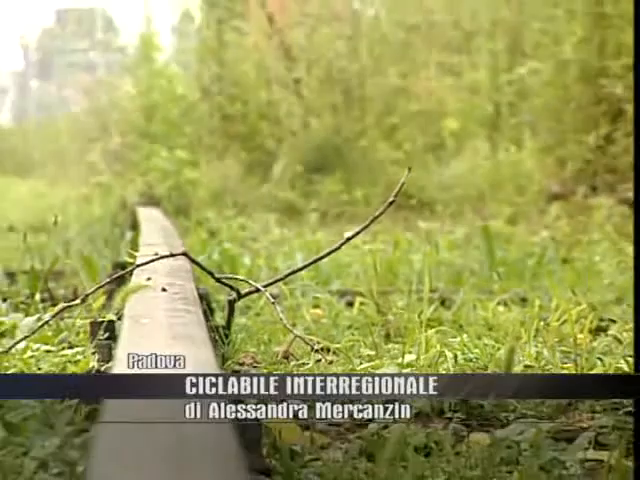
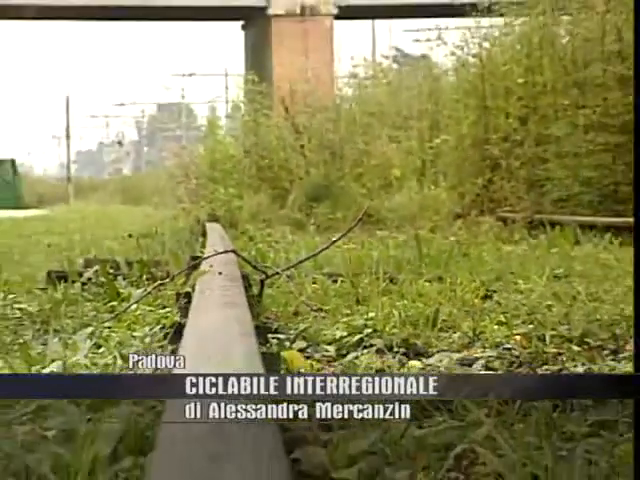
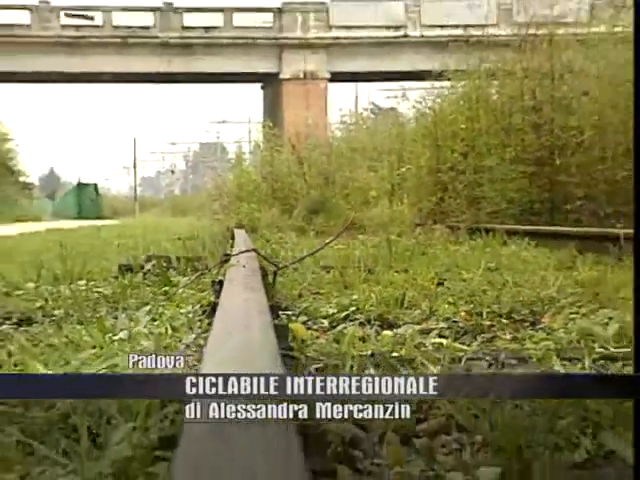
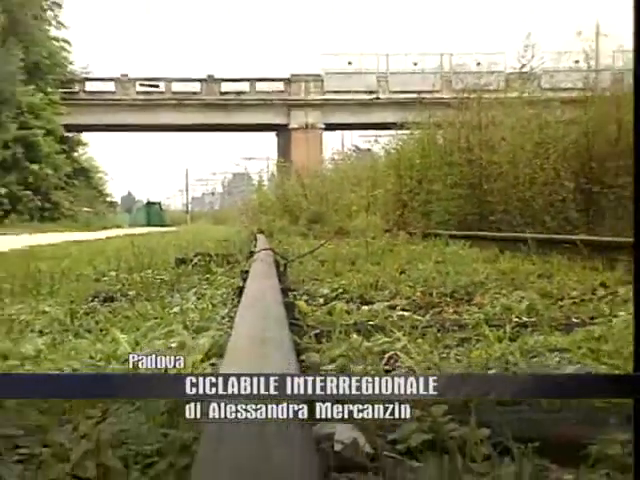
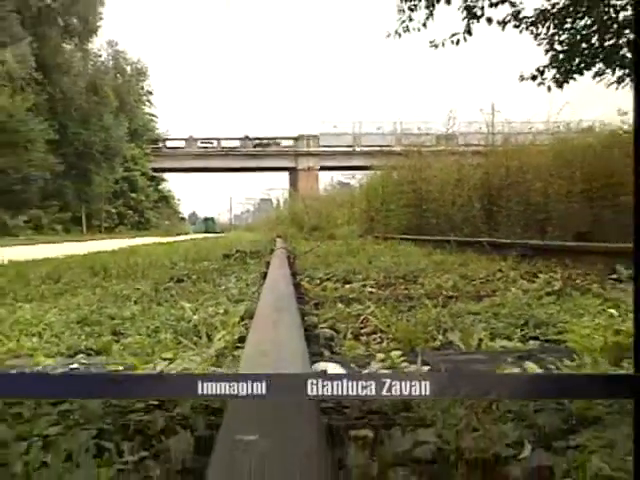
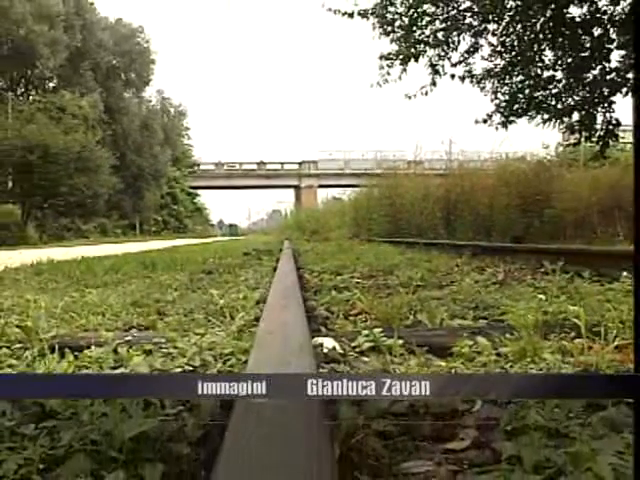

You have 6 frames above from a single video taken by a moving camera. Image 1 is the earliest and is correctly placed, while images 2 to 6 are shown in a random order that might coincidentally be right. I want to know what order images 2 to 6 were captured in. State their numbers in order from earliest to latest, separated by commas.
2, 3, 4, 5, 6
